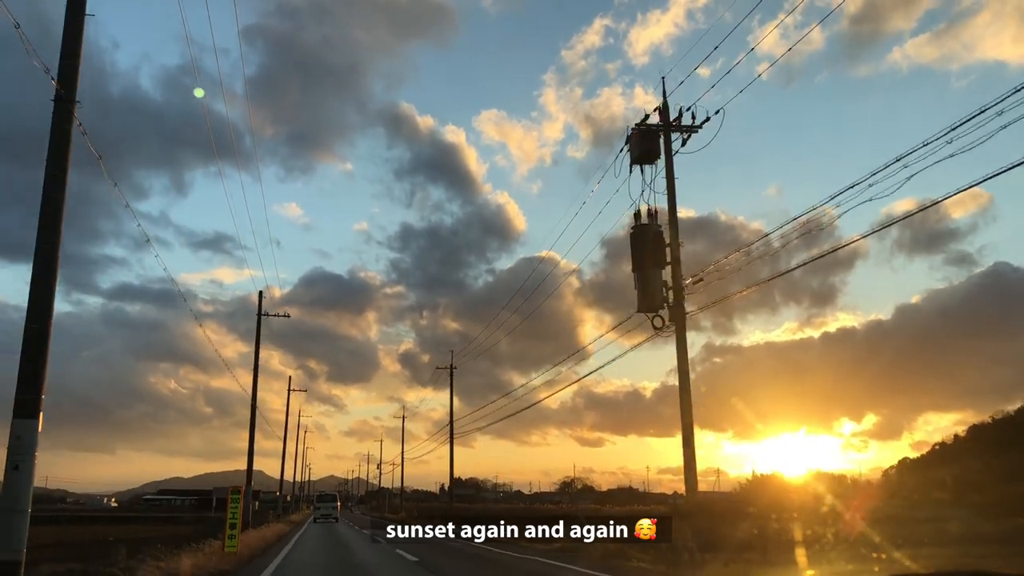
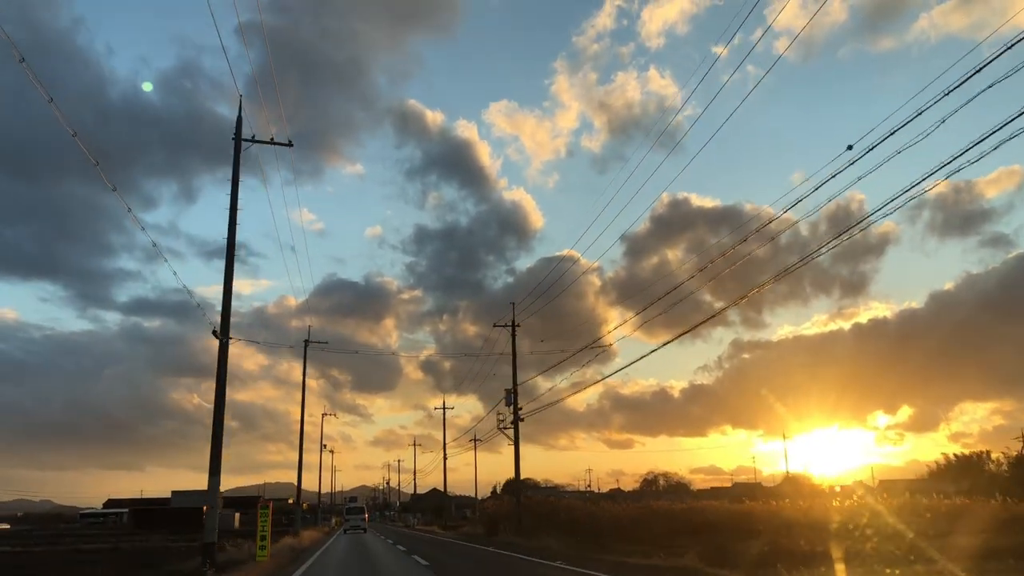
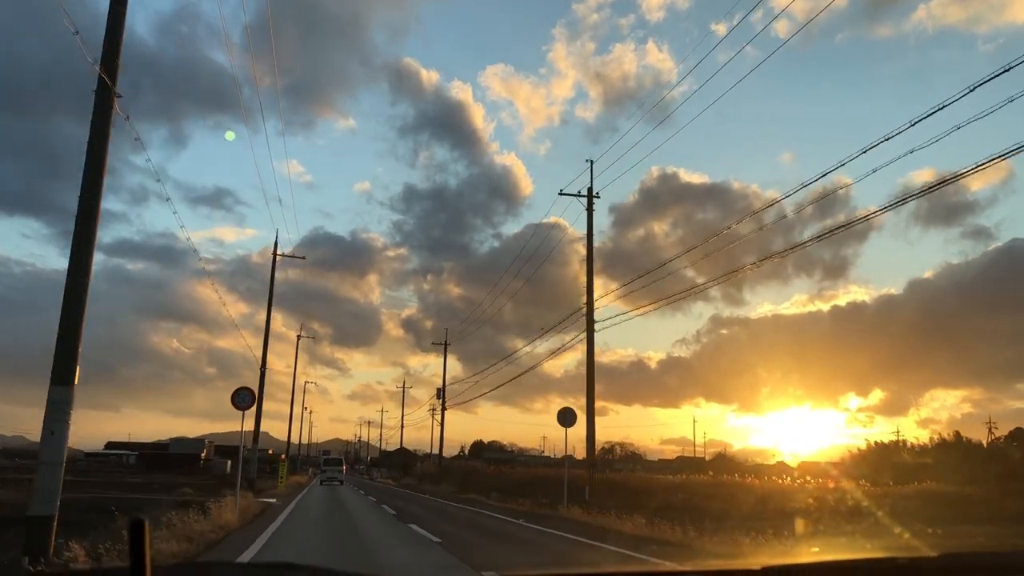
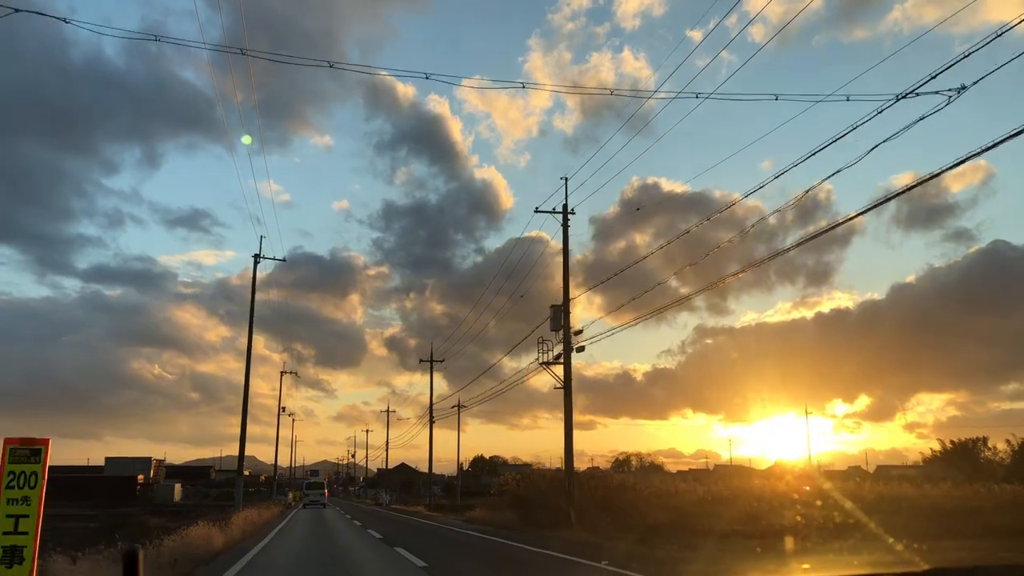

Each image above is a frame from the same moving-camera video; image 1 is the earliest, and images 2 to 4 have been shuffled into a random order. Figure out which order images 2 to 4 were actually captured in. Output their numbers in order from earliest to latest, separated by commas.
3, 2, 4
